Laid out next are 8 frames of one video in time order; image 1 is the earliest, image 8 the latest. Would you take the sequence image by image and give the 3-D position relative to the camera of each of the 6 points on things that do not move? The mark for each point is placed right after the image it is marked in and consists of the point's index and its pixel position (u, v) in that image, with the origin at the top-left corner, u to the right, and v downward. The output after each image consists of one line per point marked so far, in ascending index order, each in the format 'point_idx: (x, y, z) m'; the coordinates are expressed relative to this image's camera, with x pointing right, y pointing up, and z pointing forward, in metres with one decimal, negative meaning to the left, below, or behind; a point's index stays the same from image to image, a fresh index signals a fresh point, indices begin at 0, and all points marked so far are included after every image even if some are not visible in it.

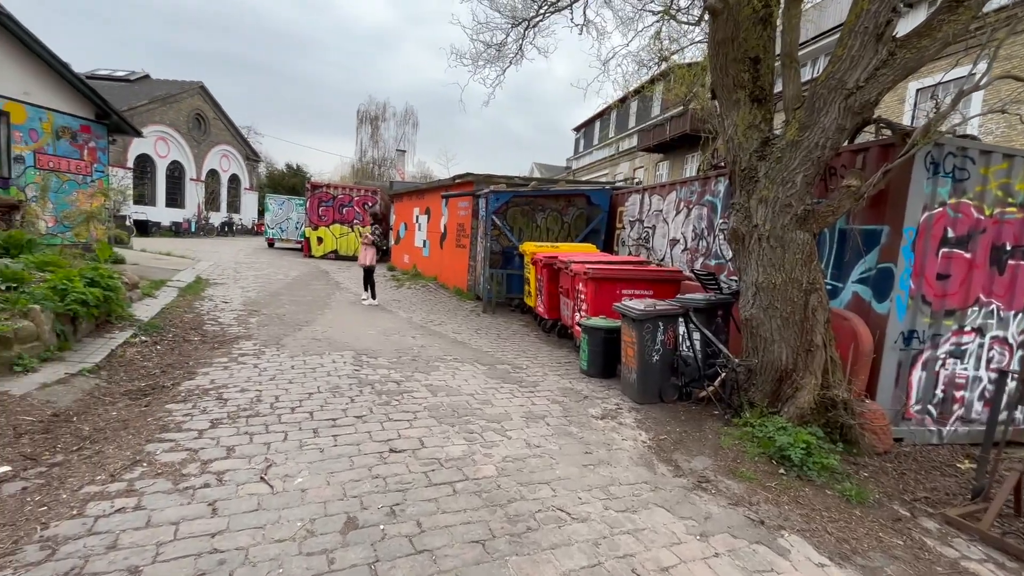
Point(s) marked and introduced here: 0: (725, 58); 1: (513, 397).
0: (+3.8, +4.1, +8.5) m
1: (0.0, -2.0, +8.9) m
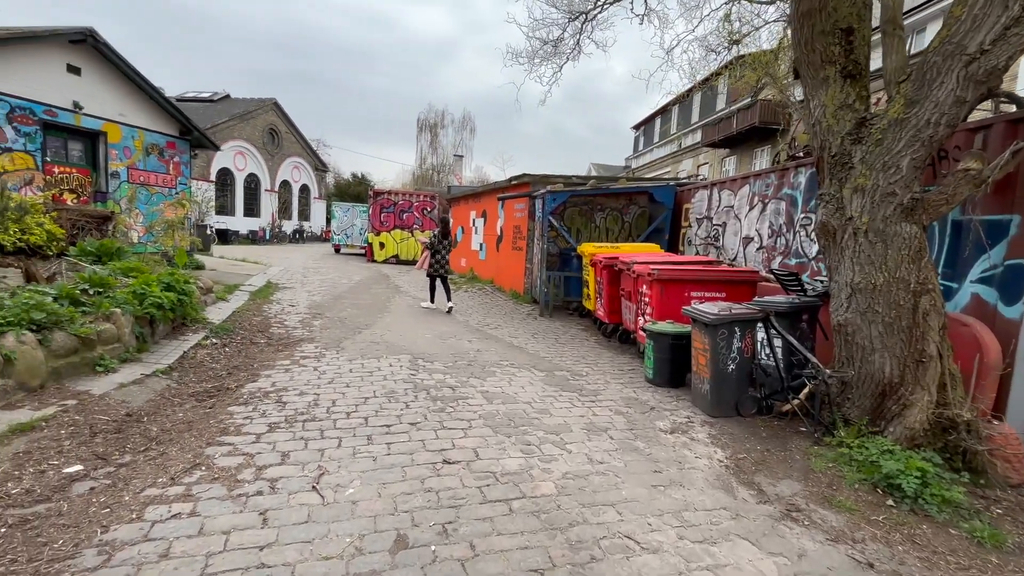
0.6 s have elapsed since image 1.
0: (+4.7, +4.1, +7.5) m
1: (+1.1, -2.1, +8.4) m
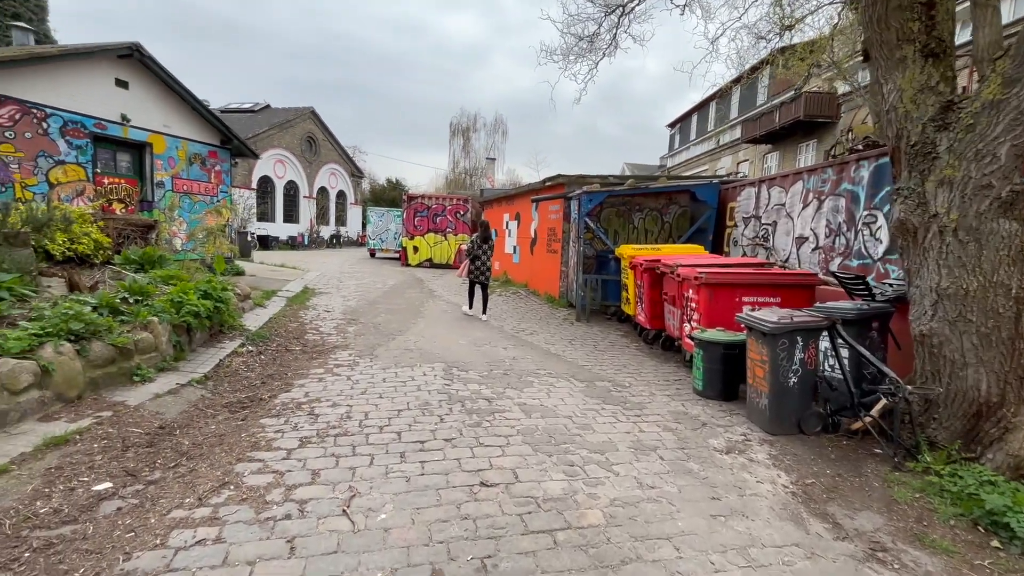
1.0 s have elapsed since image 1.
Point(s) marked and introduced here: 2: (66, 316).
0: (+5.3, +4.0, +6.7) m
1: (+1.7, -2.2, +7.8) m
2: (-6.4, -0.4, +6.8) m
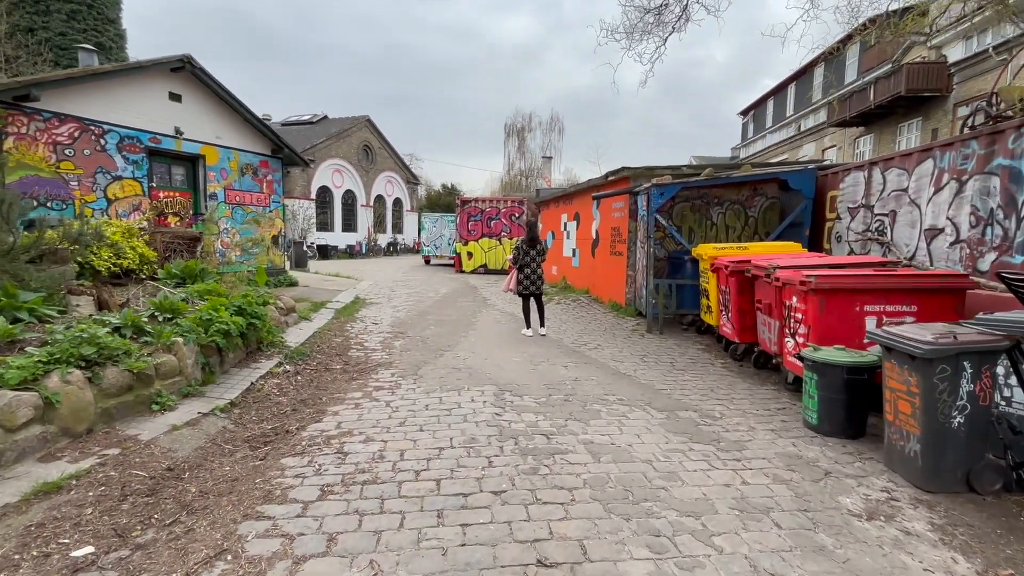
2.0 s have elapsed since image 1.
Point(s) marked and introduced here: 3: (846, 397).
0: (+5.9, +3.9, +4.7) m
1: (+2.6, -2.3, +6.1) m
2: (-5.6, -0.7, +6.2) m
3: (+4.9, -1.6, +6.9) m
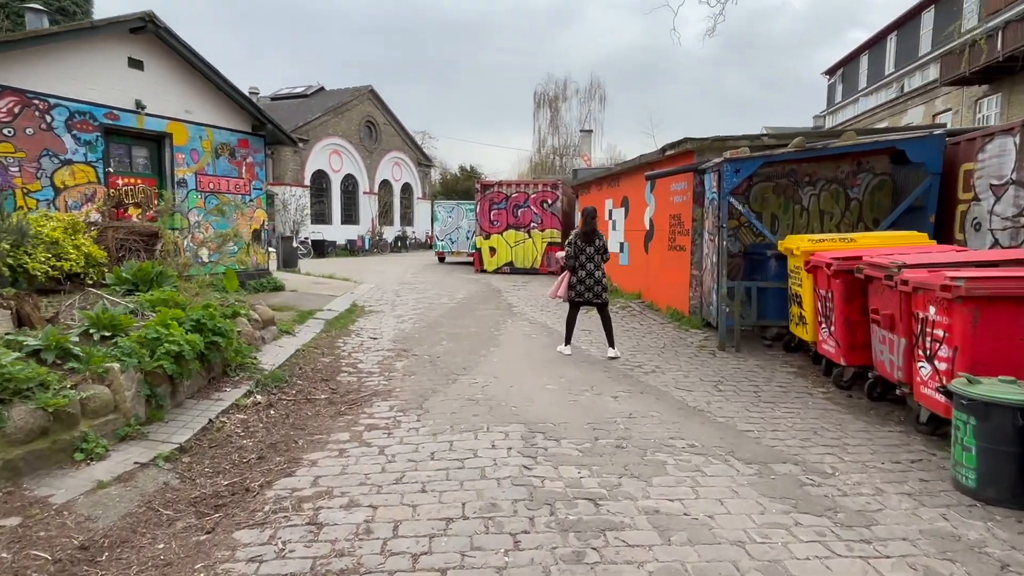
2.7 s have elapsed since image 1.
0: (+6.1, +3.8, +2.5) m
1: (+2.9, -2.4, +4.3) m
2: (-5.3, -0.8, +4.8) m
3: (+5.2, -1.7, +4.9) m
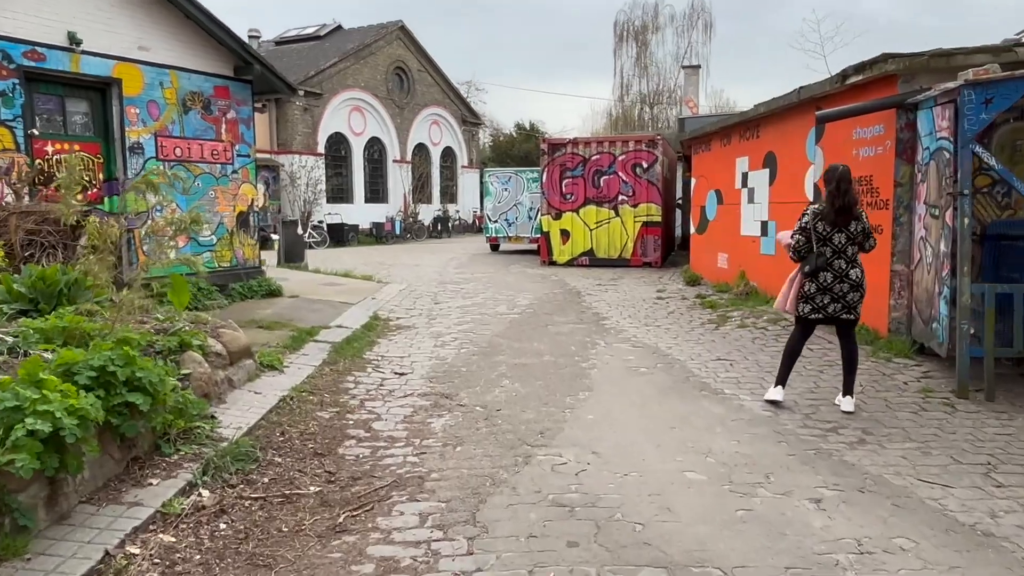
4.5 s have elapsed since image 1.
0: (+6.5, +3.5, -0.8) m
1: (+3.6, -2.6, +1.5) m
2: (-4.5, -1.0, +2.8) m
3: (+5.9, -1.8, +1.9) m
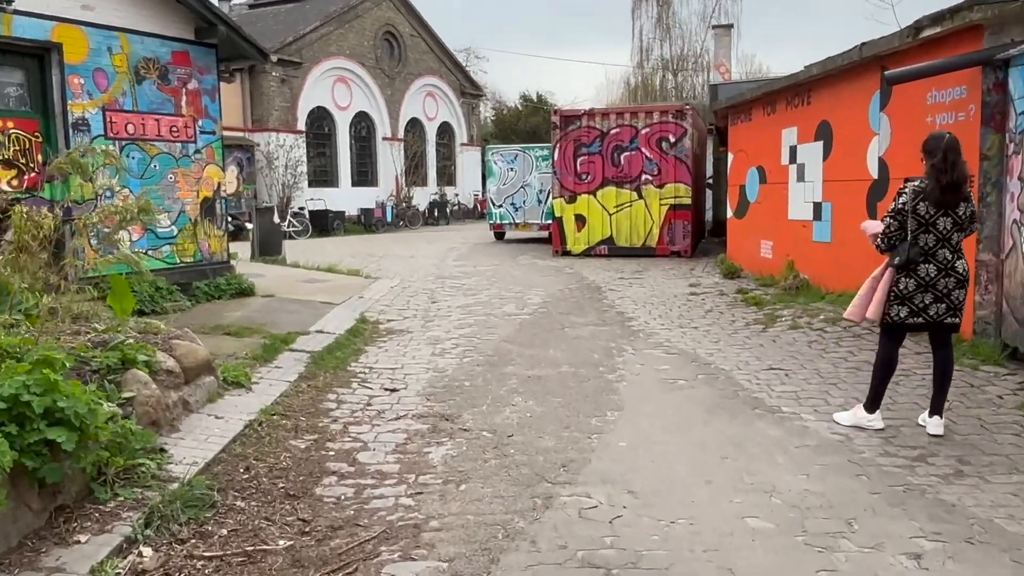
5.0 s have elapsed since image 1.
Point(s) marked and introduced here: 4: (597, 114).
0: (+6.5, +3.4, -1.7) m
1: (+3.7, -2.7, +0.8) m
2: (-4.4, -1.1, +2.1) m
3: (+6.1, -1.8, +1.2) m
4: (+1.8, +3.6, +9.8) m
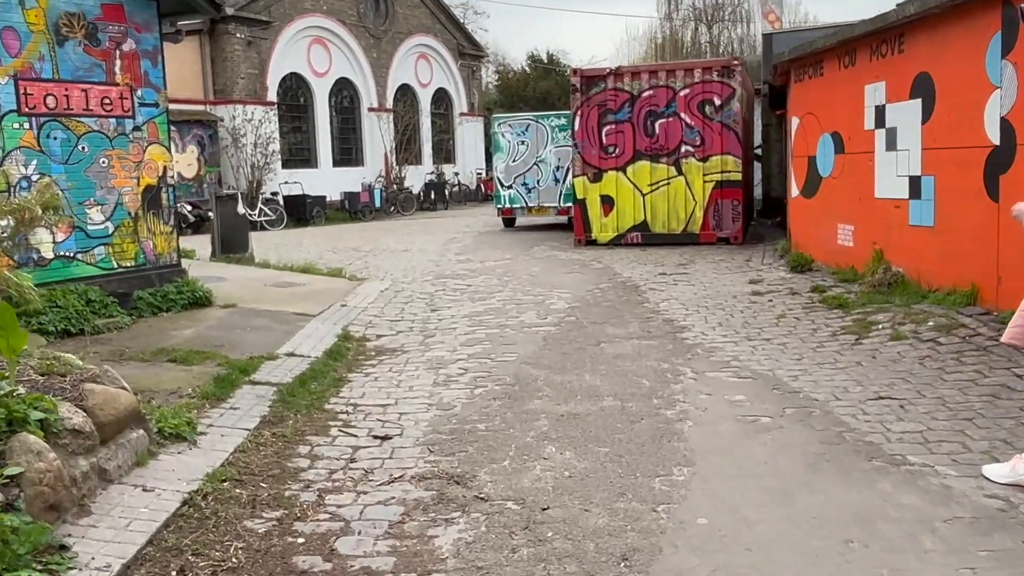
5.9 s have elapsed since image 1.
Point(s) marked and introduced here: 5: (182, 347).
0: (+6.6, +3.2, -2.9) m
1: (+3.9, -2.8, -0.1) m
2: (-4.3, -1.3, +1.2) m
3: (+6.3, -1.9, +0.3) m
4: (+1.9, +3.8, +8.6) m
5: (-2.8, -0.4, +4.1) m
